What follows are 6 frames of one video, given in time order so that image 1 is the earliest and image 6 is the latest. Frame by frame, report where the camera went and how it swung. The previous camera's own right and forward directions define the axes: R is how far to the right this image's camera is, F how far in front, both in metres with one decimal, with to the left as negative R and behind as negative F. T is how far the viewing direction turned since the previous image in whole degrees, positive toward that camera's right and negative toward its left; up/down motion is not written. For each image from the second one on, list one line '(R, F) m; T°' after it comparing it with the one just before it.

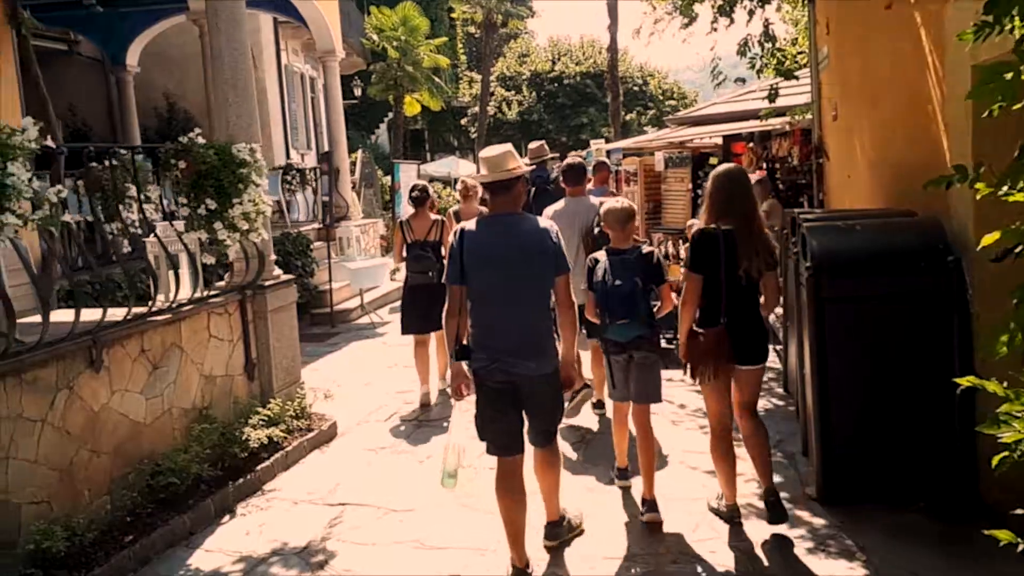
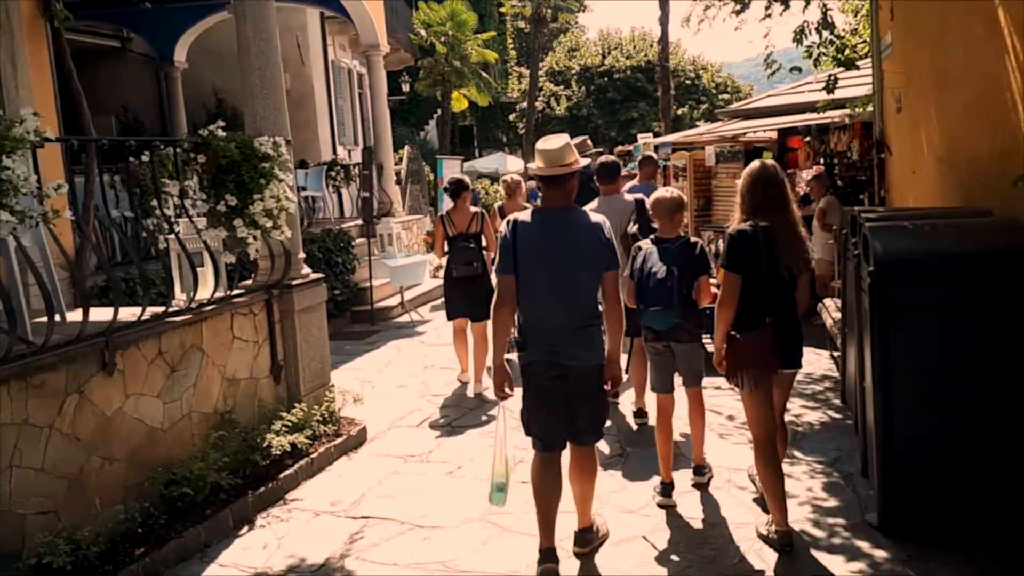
(+0.1, +0.3) m; -3°
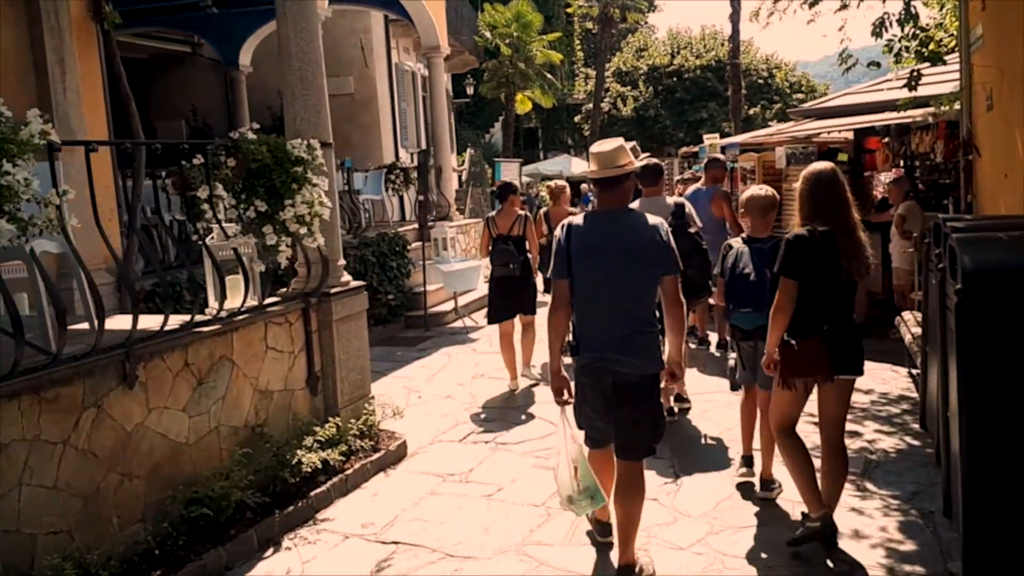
(+0.1, +0.3) m; -5°
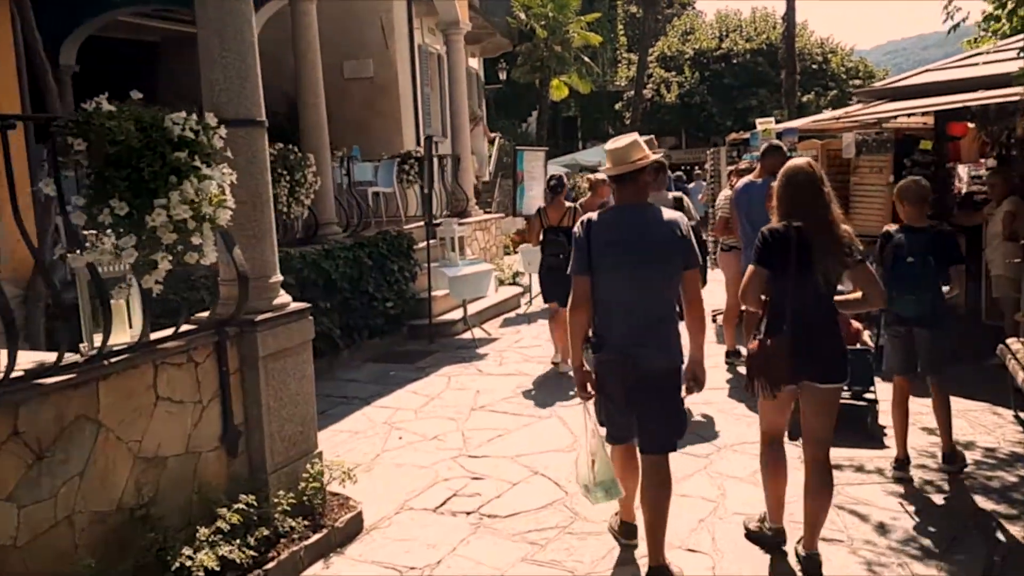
(+0.3, +1.4) m; -3°
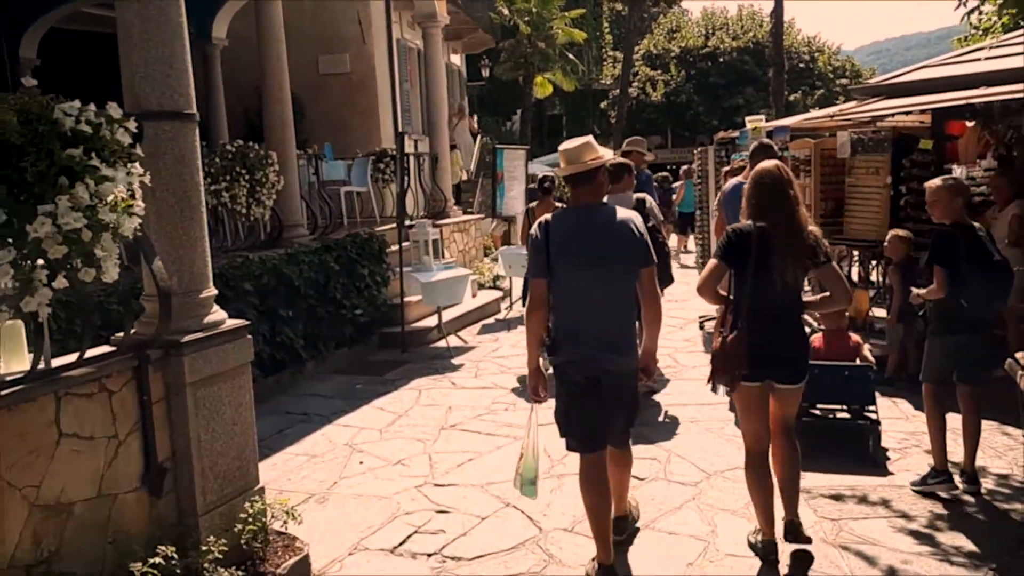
(+0.1, +0.5) m; +1°
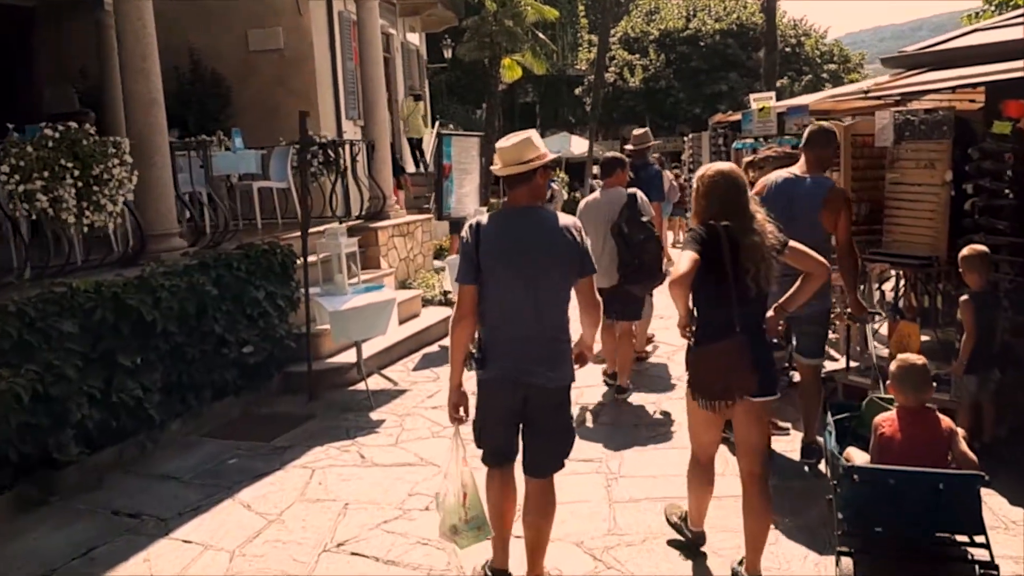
(+0.3, +1.9) m; +2°
